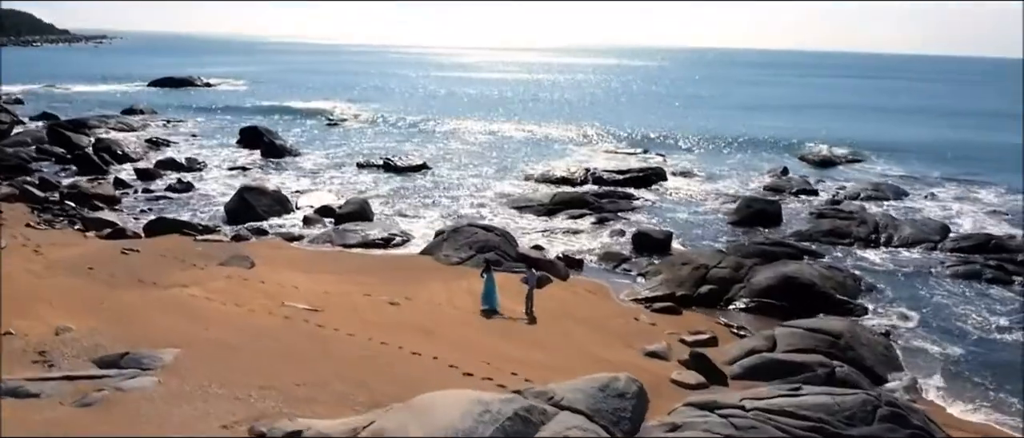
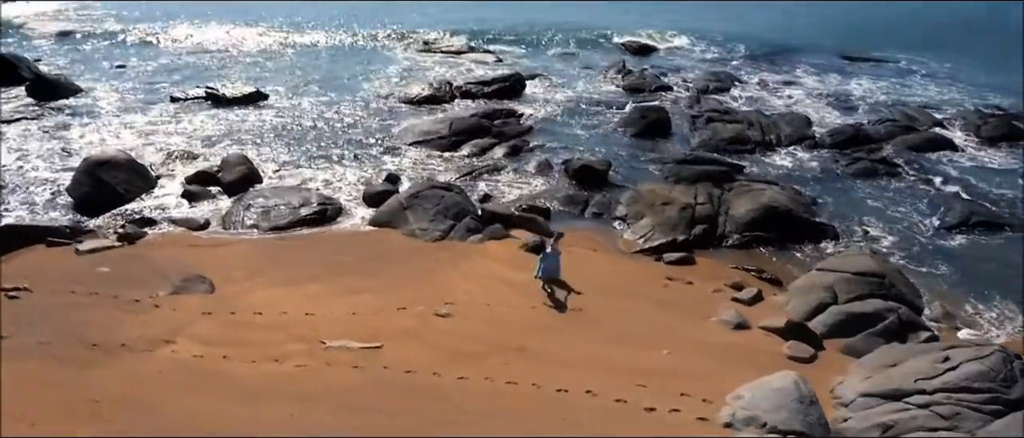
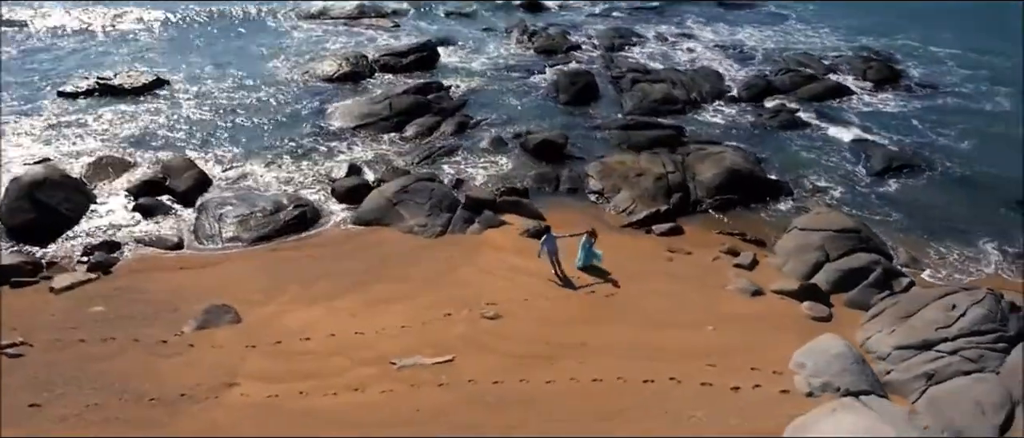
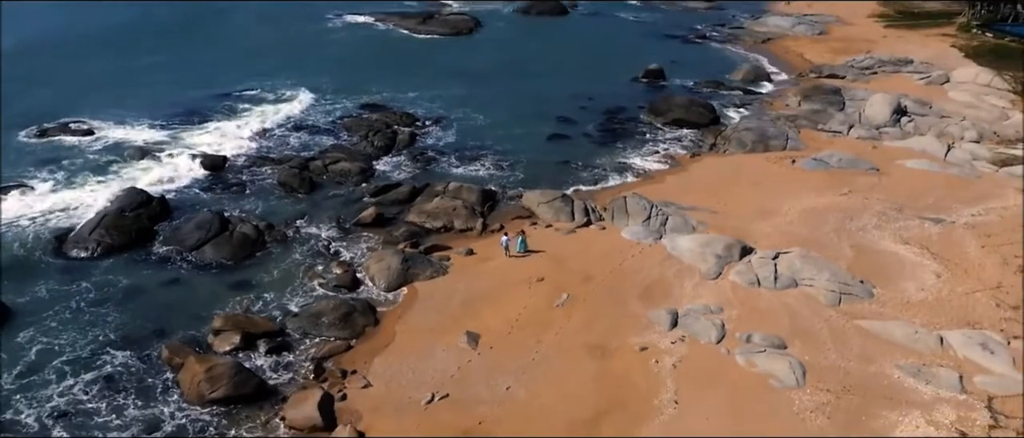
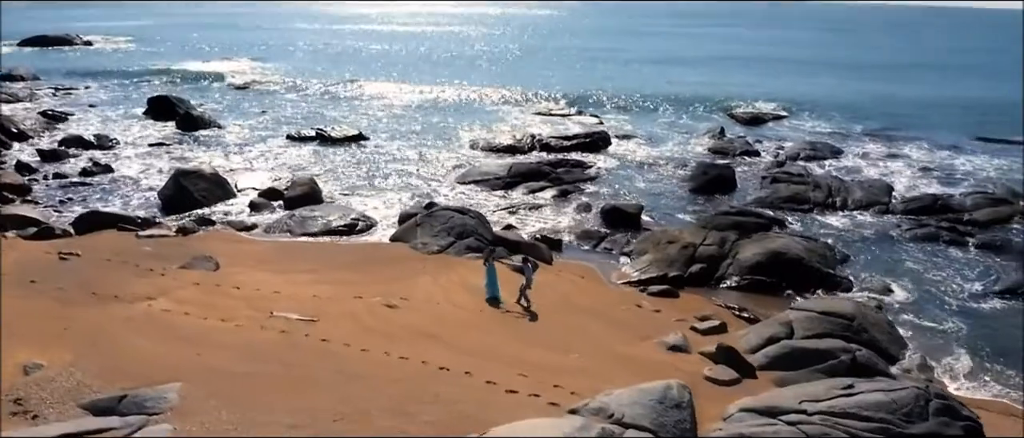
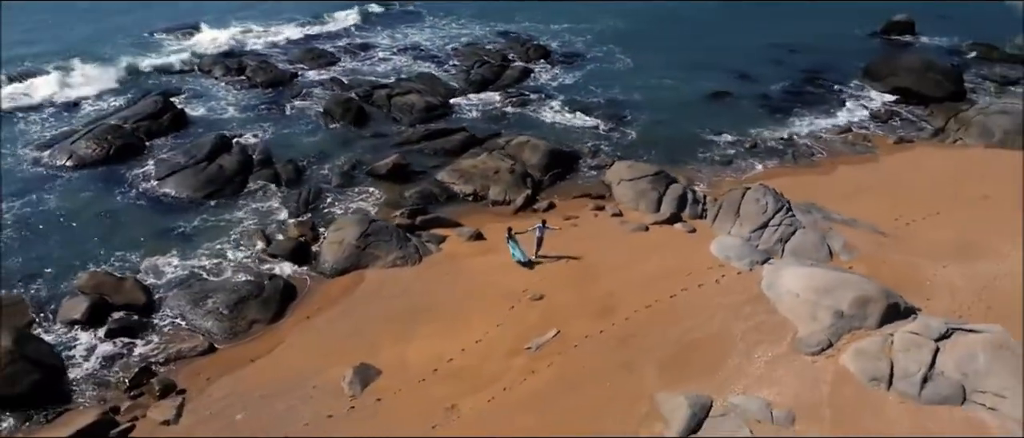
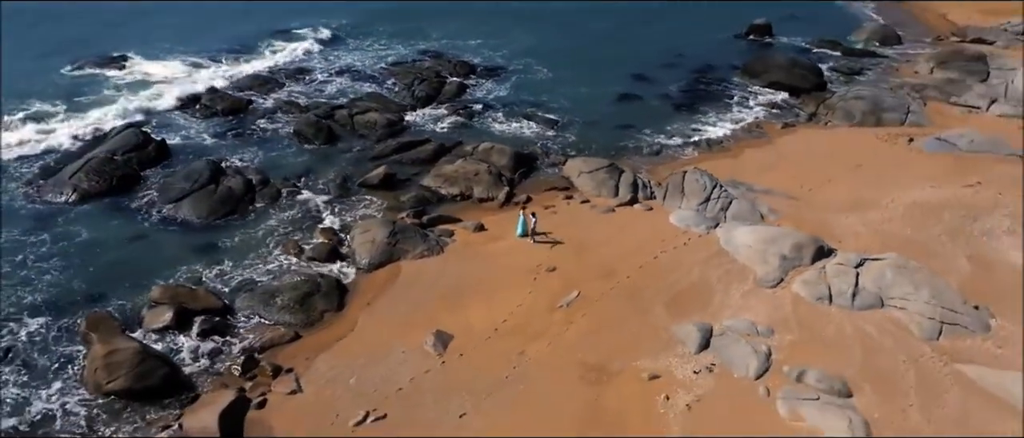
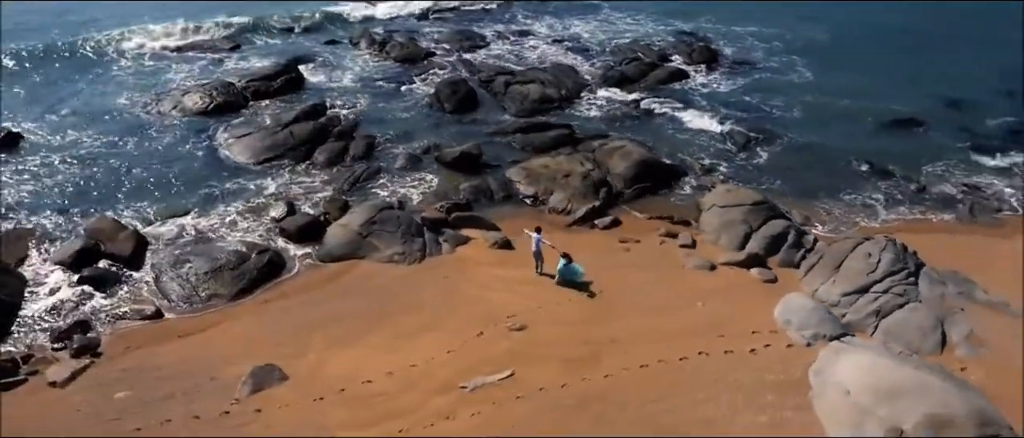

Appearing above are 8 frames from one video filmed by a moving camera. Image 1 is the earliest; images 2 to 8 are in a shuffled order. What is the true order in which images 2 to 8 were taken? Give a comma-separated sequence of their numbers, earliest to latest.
5, 2, 3, 8, 6, 7, 4
